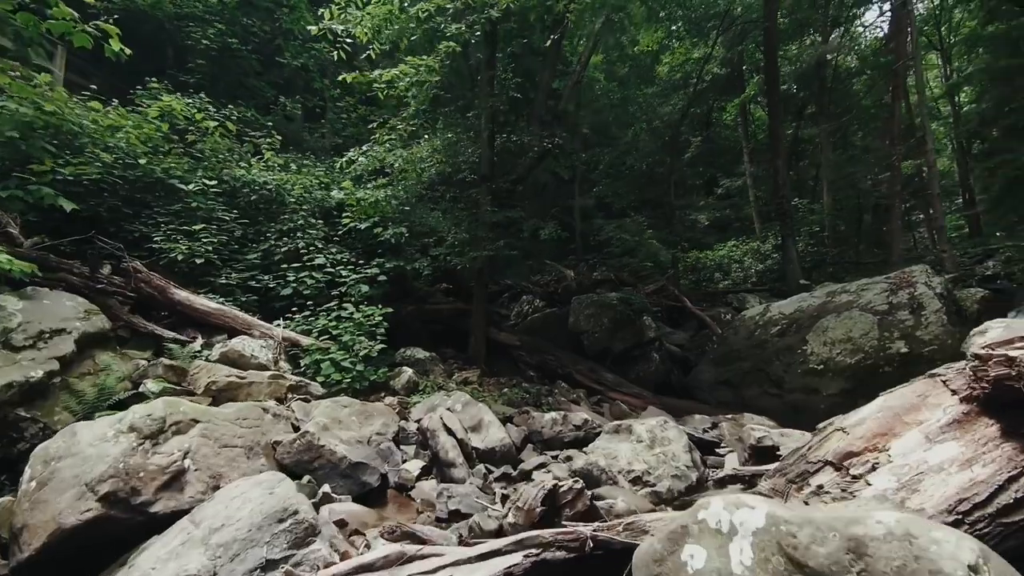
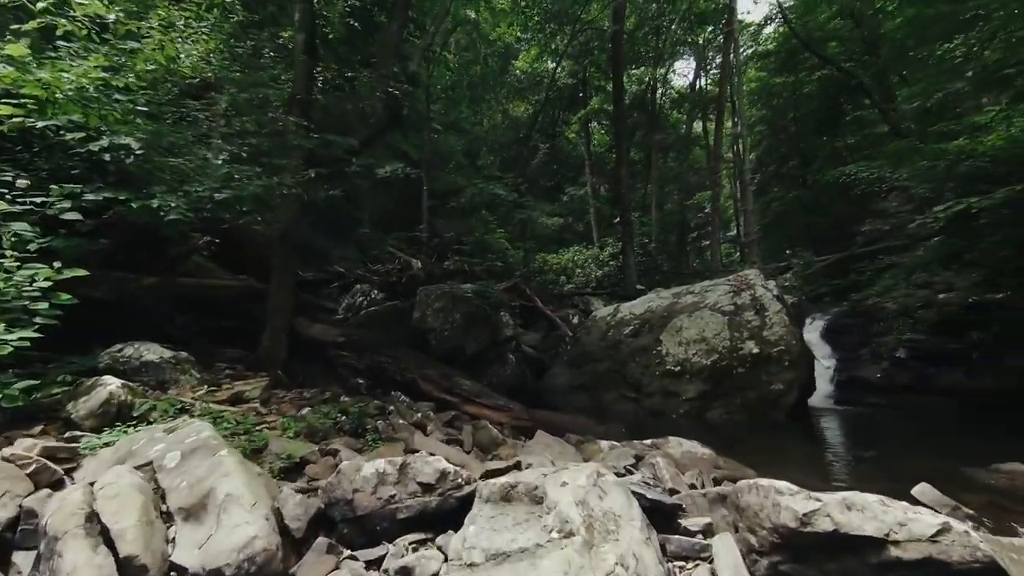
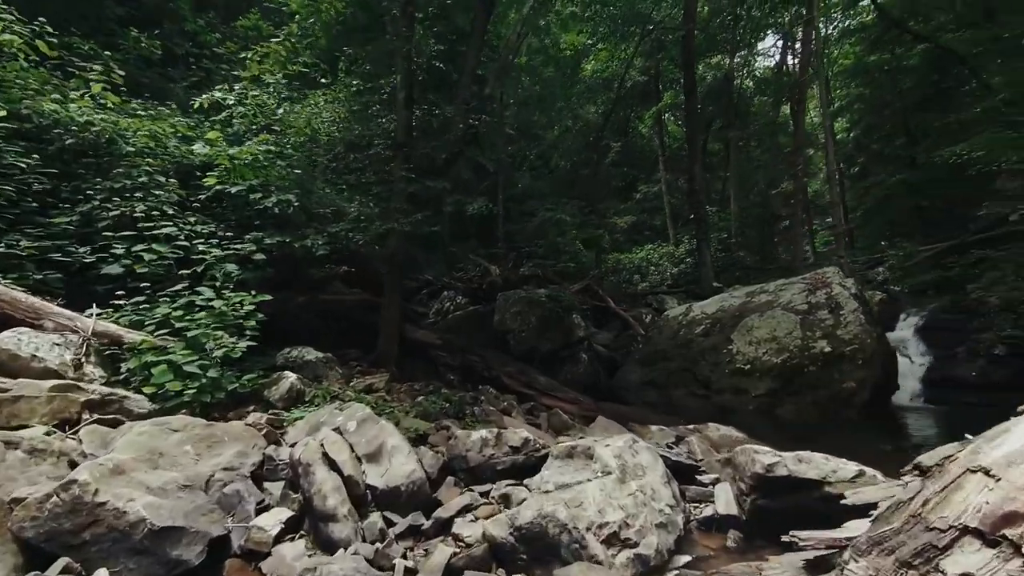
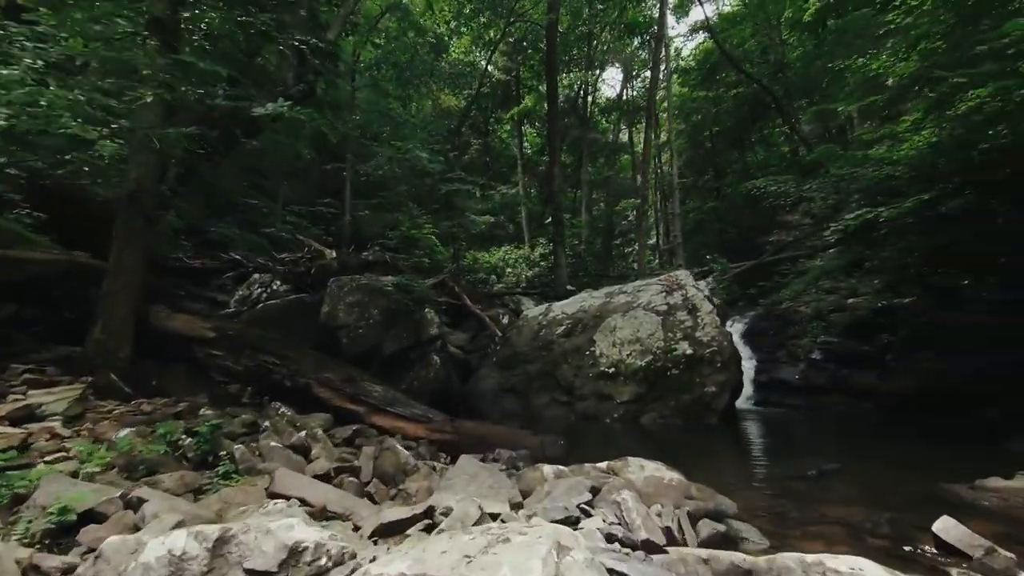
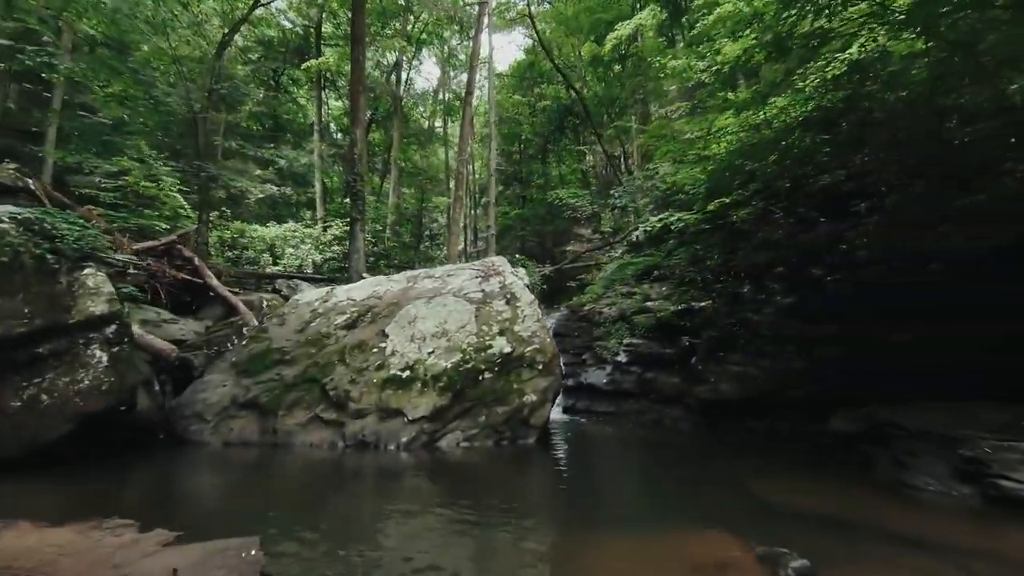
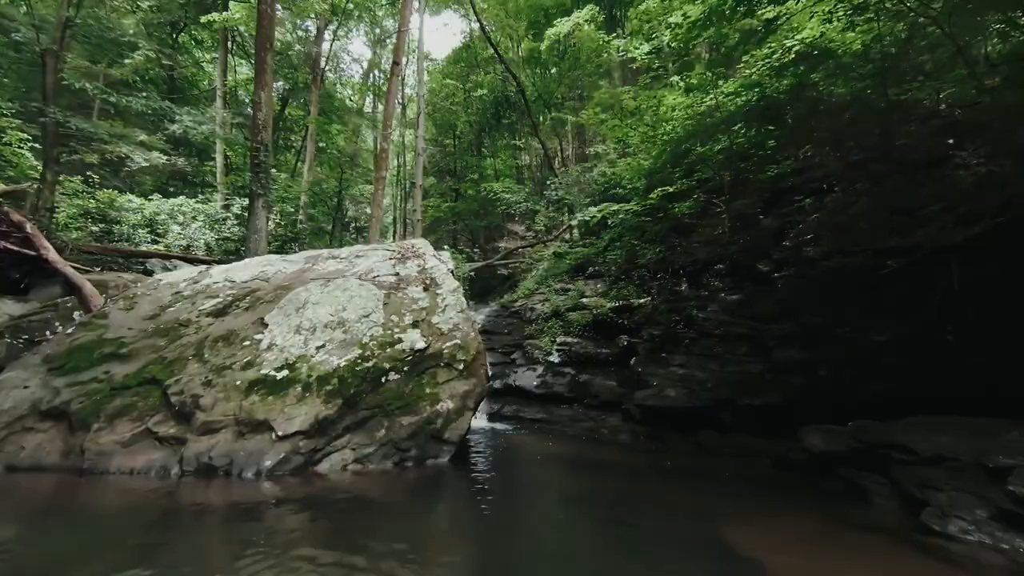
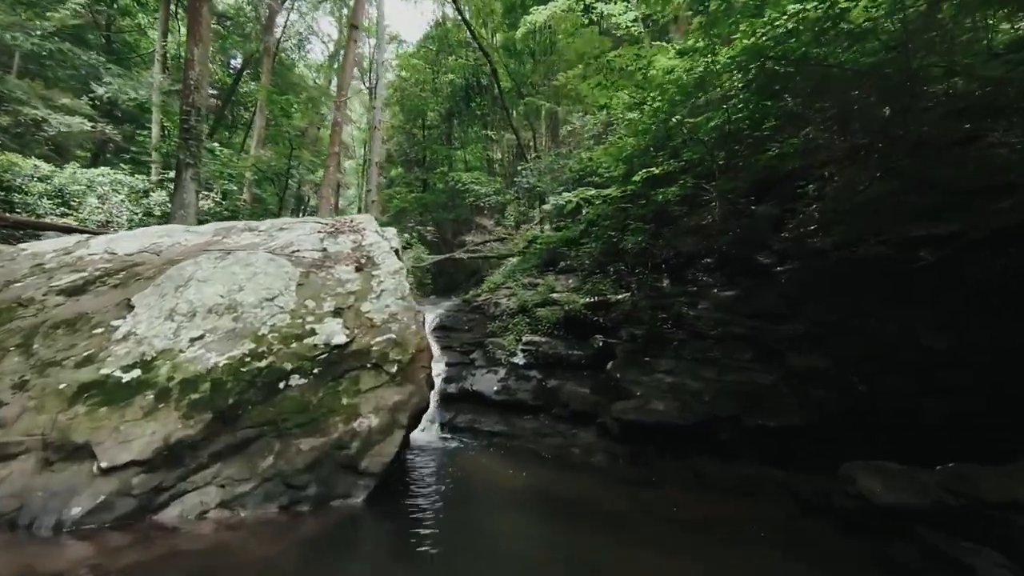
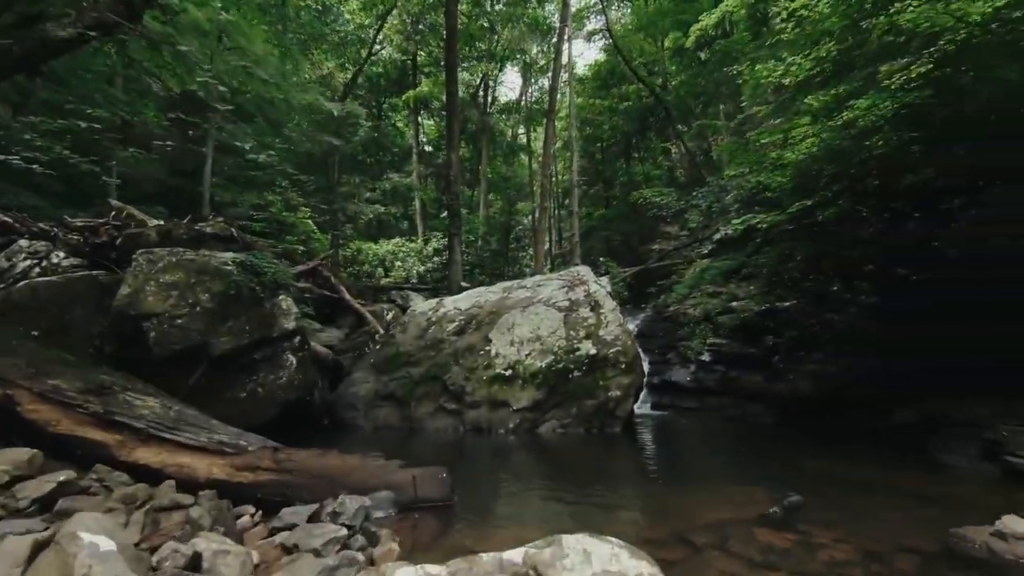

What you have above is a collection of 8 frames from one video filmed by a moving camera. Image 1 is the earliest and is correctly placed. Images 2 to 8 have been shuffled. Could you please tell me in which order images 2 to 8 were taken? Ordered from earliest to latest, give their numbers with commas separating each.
3, 2, 4, 8, 5, 6, 7
